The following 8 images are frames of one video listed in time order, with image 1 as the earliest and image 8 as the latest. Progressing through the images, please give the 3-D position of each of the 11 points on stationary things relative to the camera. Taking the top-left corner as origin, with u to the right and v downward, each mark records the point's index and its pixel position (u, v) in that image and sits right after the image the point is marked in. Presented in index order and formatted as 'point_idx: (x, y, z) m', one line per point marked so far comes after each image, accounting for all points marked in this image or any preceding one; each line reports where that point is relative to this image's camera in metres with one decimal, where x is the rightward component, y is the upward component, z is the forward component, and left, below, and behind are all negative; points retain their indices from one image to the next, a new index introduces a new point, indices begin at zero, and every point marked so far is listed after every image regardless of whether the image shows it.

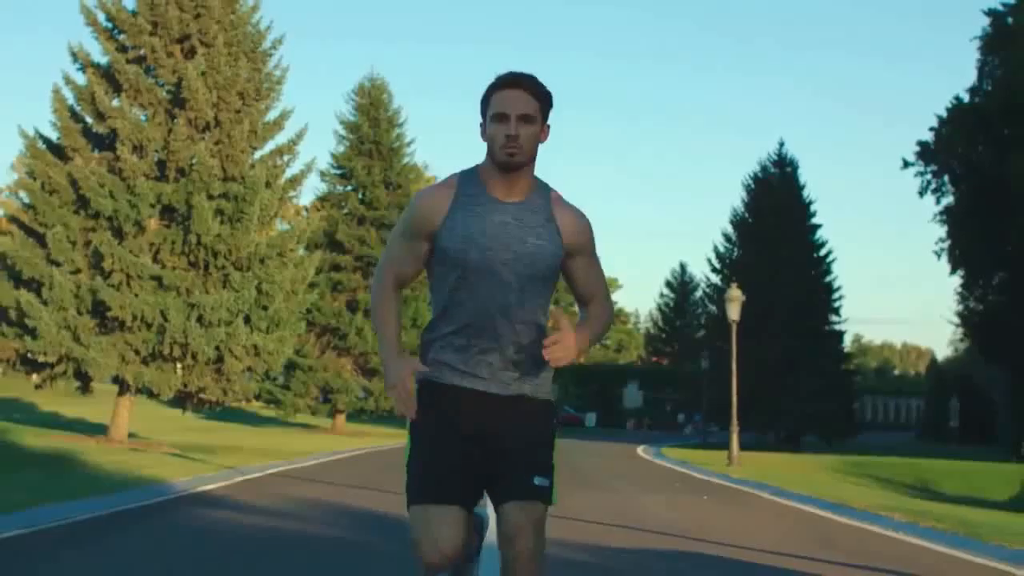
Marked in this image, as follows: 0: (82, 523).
0: (-4.1, -2.3, +13.4) m
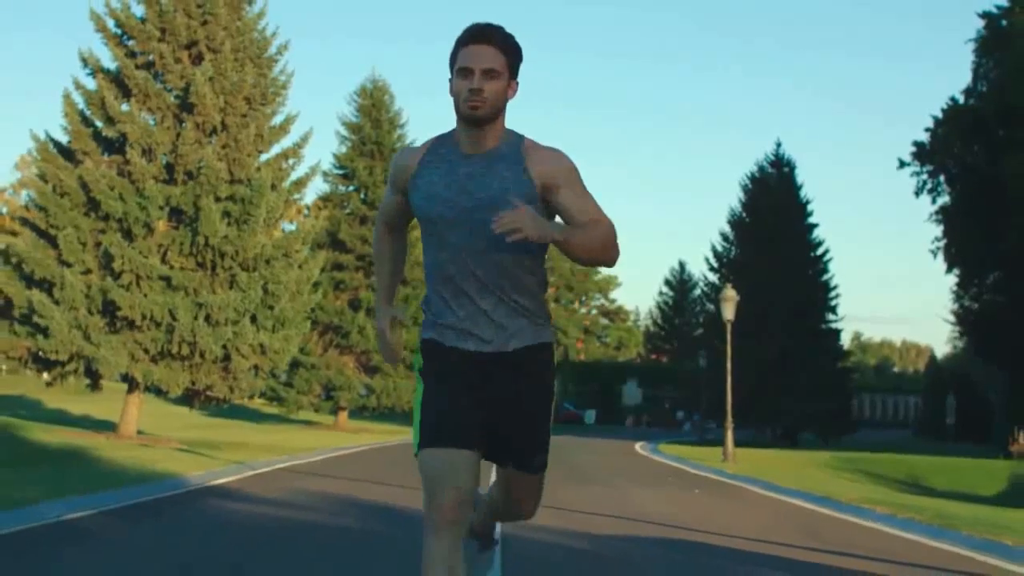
0: (-4.2, -2.3, +14.1) m
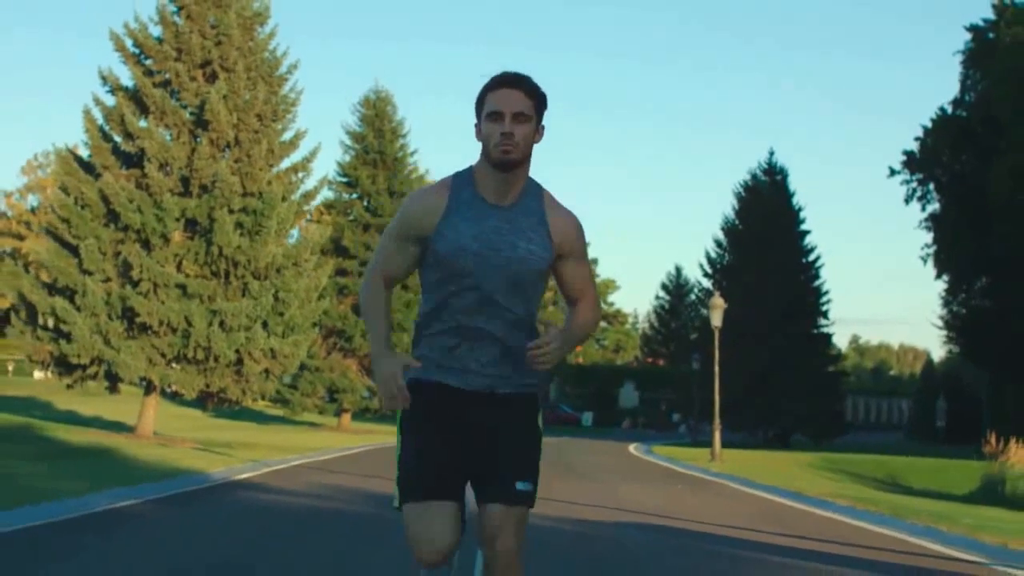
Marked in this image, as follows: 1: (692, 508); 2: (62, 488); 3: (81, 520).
0: (-4.2, -2.5, +15.8) m
1: (+2.4, -2.9, +18.3) m
2: (-5.5, -2.5, +17.2) m
3: (-4.6, -2.5, +14.6) m
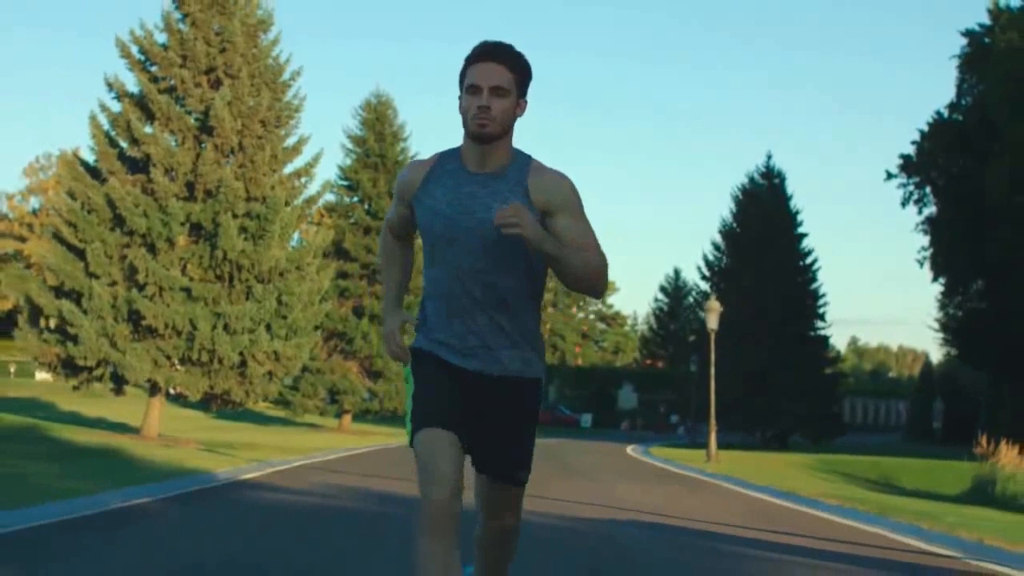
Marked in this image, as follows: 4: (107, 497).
0: (-4.2, -2.6, +16.3) m
1: (+2.4, -3.0, +18.8) m
2: (-5.5, -2.5, +17.7) m
3: (-4.6, -2.5, +15.1) m
4: (-4.9, -2.5, +16.7) m
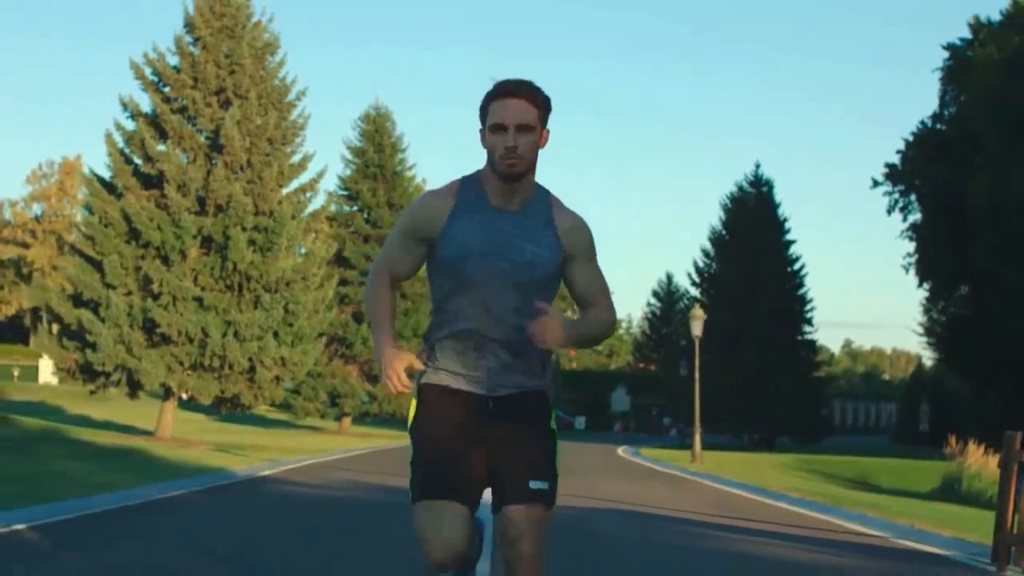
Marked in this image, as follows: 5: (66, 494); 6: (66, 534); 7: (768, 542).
0: (-4.3, -2.8, +18.1) m
1: (+2.3, -3.2, +20.7) m
2: (-5.6, -2.8, +19.5) m
3: (-4.7, -2.7, +16.9) m
4: (-5.0, -2.7, +18.5) m
5: (-5.8, -2.7, +18.1) m
6: (-4.8, -2.7, +15.0) m
7: (+2.6, -2.6, +14.1) m
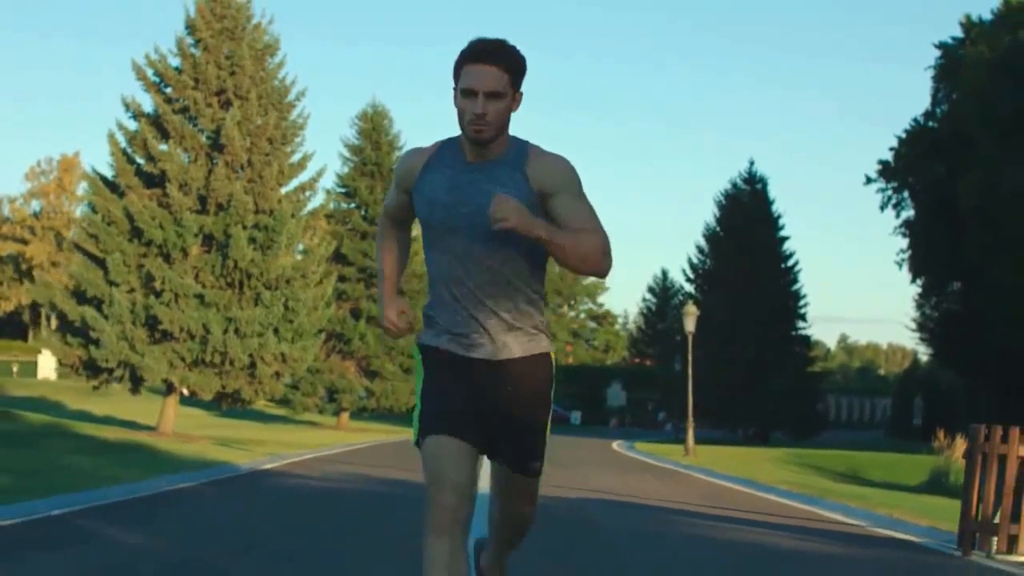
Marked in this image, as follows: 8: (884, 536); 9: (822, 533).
0: (-4.3, -2.7, +18.7) m
1: (+2.3, -3.2, +21.3) m
2: (-5.7, -2.7, +20.1) m
3: (-4.7, -2.7, +17.6) m
4: (-5.0, -2.7, +19.1) m
5: (-5.9, -2.7, +18.7) m
6: (-4.8, -2.7, +15.7) m
7: (+2.6, -2.6, +14.7) m
8: (+3.7, -2.5, +13.7) m
9: (+3.2, -2.5, +14.2) m
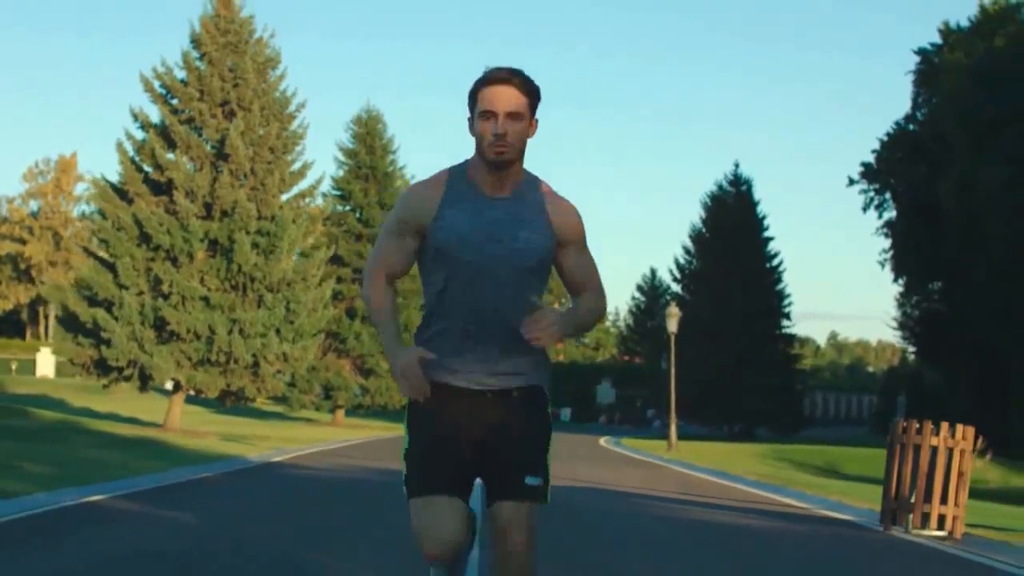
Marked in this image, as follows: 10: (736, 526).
0: (-4.5, -2.9, +20.5) m
1: (+2.1, -3.3, +23.1) m
2: (-5.8, -2.8, +21.9) m
3: (-4.8, -2.8, +19.3) m
4: (-5.2, -2.8, +20.9) m
5: (-6.0, -2.8, +20.4) m
6: (-5.0, -2.8, +17.4) m
7: (+2.4, -2.7, +16.5) m
8: (+3.6, -2.6, +15.5) m
9: (+3.1, -2.6, +15.9) m
10: (+2.4, -2.6, +14.9) m
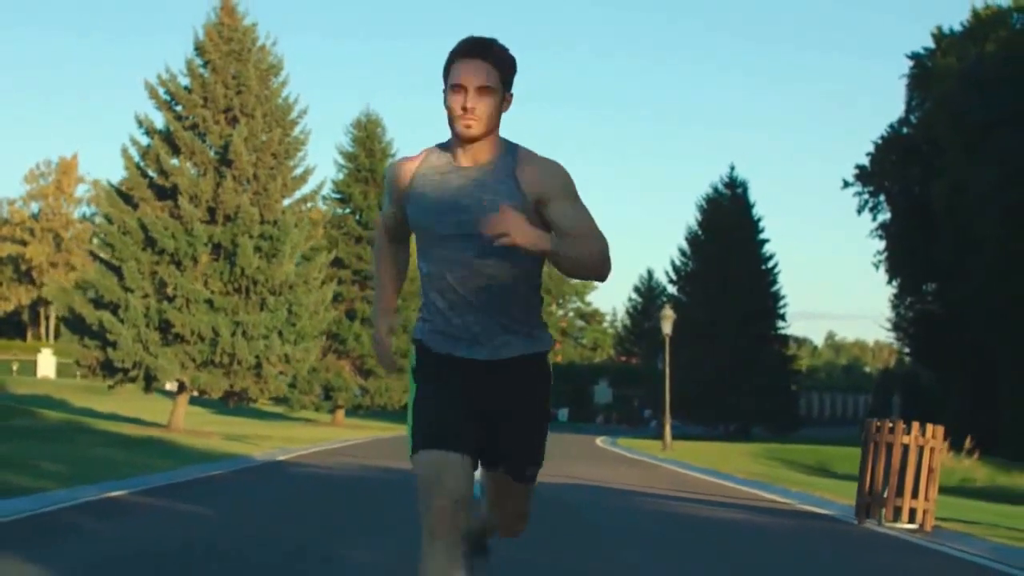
0: (-4.5, -2.9, +21.3) m
1: (+2.1, -3.3, +23.9) m
2: (-5.9, -2.9, +22.6) m
3: (-4.9, -2.9, +20.1) m
4: (-5.2, -2.9, +21.6) m
5: (-6.1, -2.9, +21.2) m
6: (-5.0, -2.9, +18.2) m
7: (+2.4, -2.8, +17.2) m
8: (+3.6, -2.7, +16.3) m
9: (+3.0, -2.7, +16.7) m
10: (+2.4, -2.7, +15.7) m
